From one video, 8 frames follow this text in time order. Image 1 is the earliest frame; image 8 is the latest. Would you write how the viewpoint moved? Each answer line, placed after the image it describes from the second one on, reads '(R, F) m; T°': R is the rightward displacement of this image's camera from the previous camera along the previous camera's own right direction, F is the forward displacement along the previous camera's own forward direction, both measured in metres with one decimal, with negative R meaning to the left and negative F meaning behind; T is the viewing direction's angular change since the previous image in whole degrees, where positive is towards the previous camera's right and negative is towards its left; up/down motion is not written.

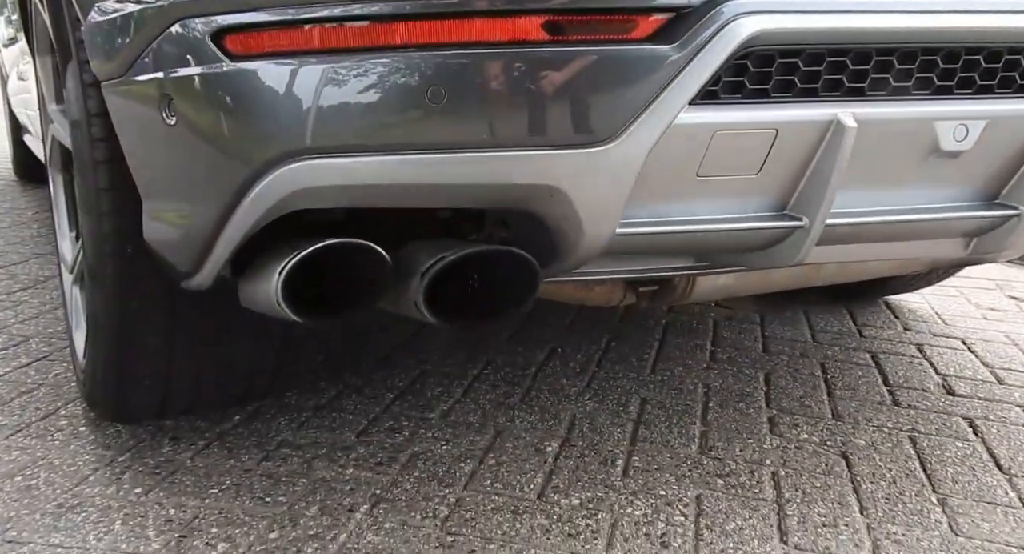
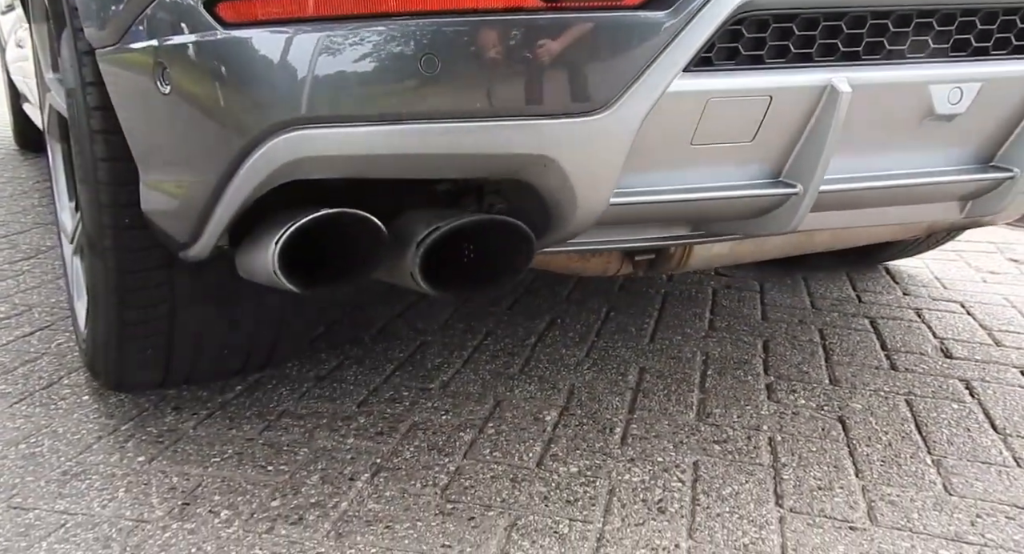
(0.0, 0.0) m; 0°
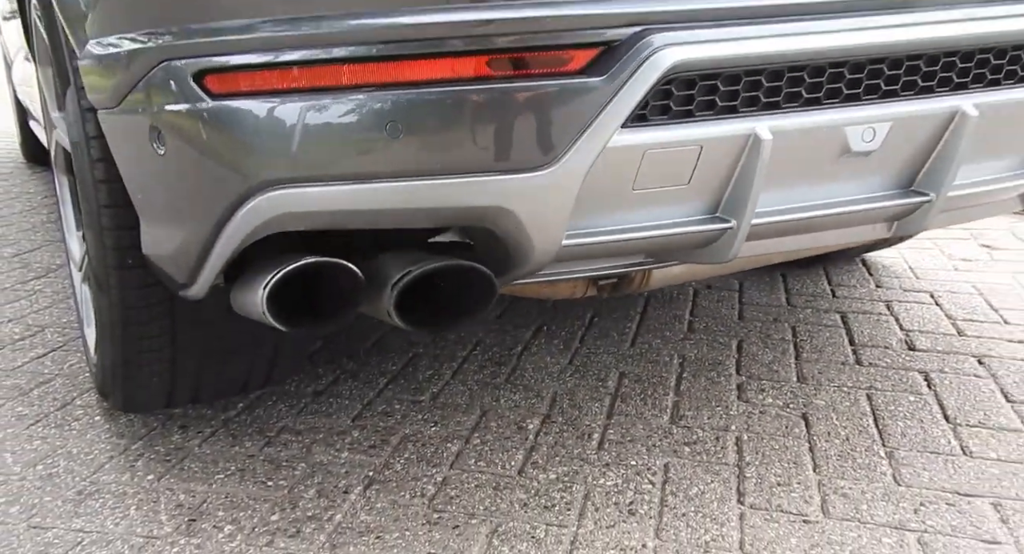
(+0.1, -0.1) m; 0°
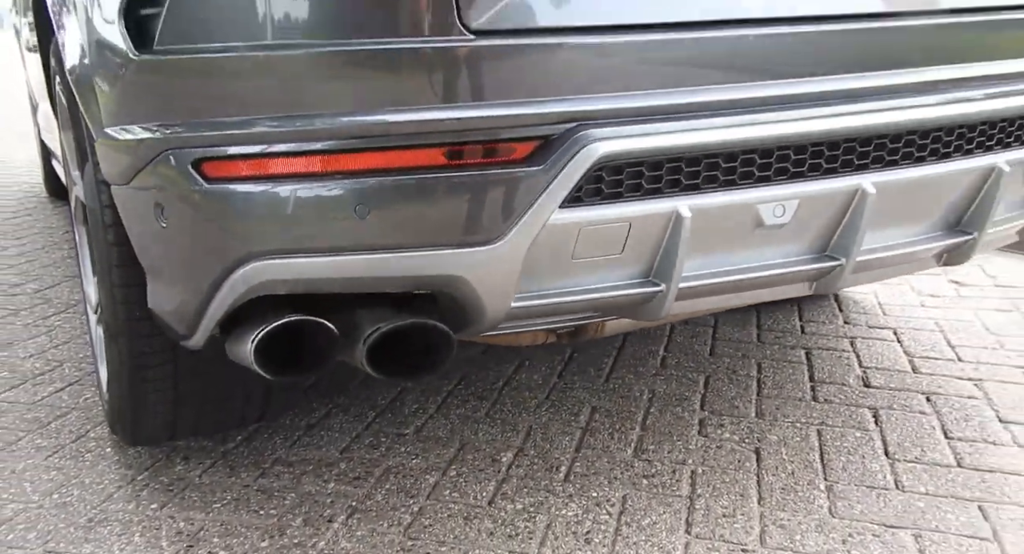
(+0.1, -0.2) m; -1°
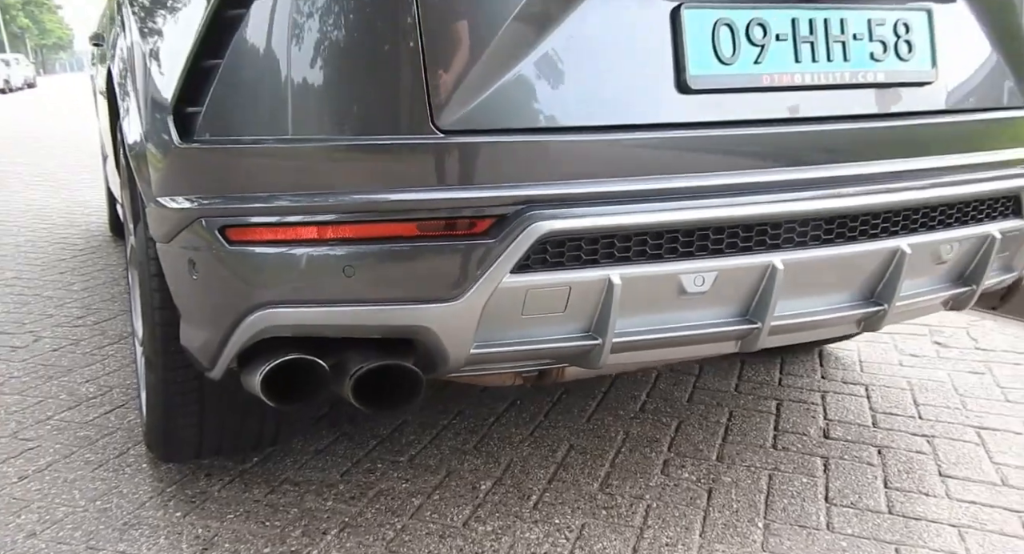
(+0.2, -0.3) m; -3°
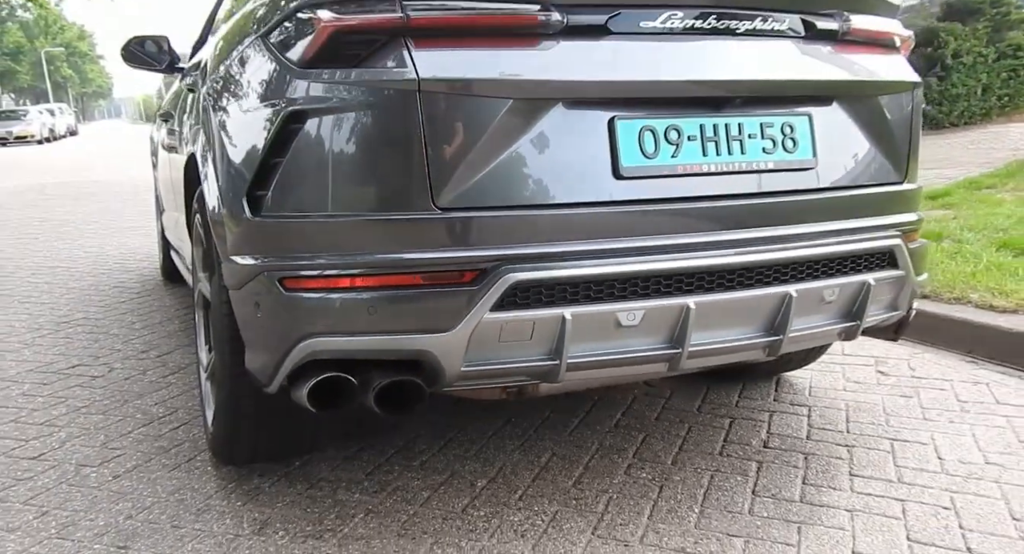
(+0.1, -0.6) m; -2°
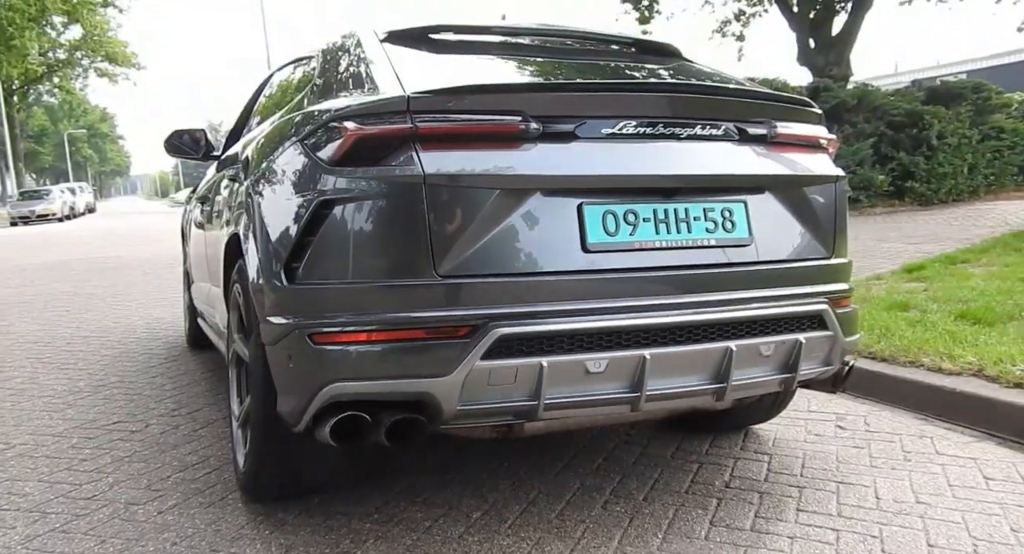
(+0.1, -0.5) m; -1°
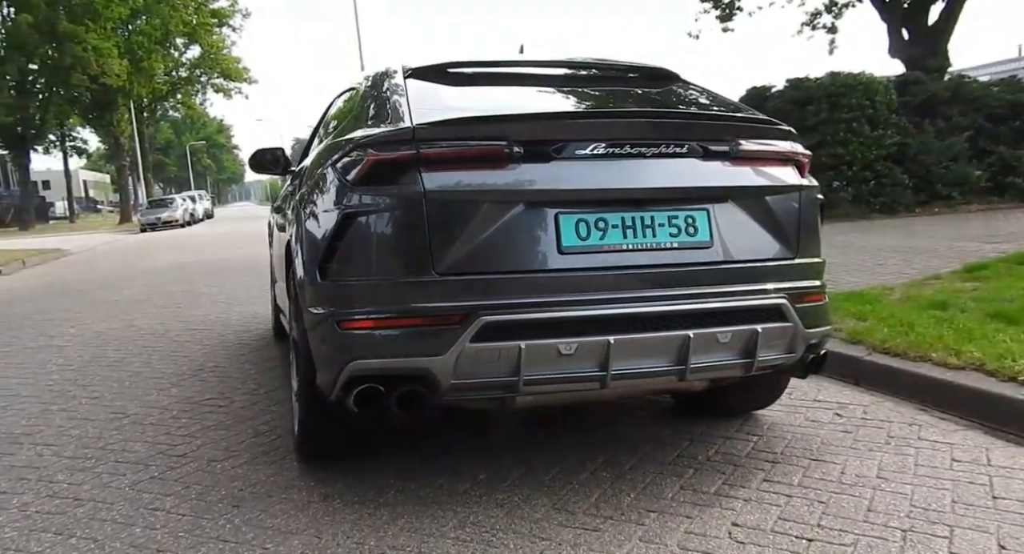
(+0.4, -0.5) m; -7°
